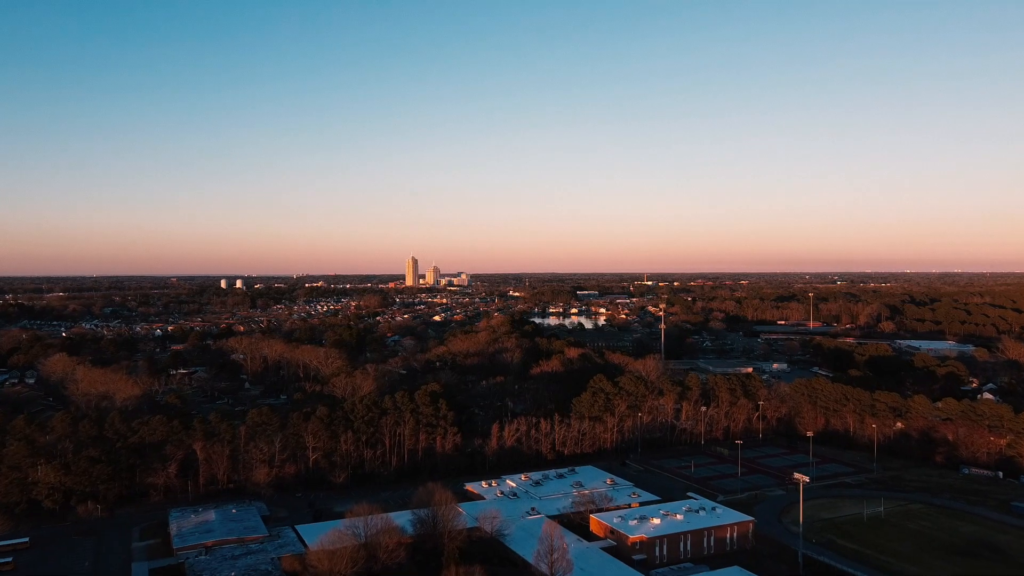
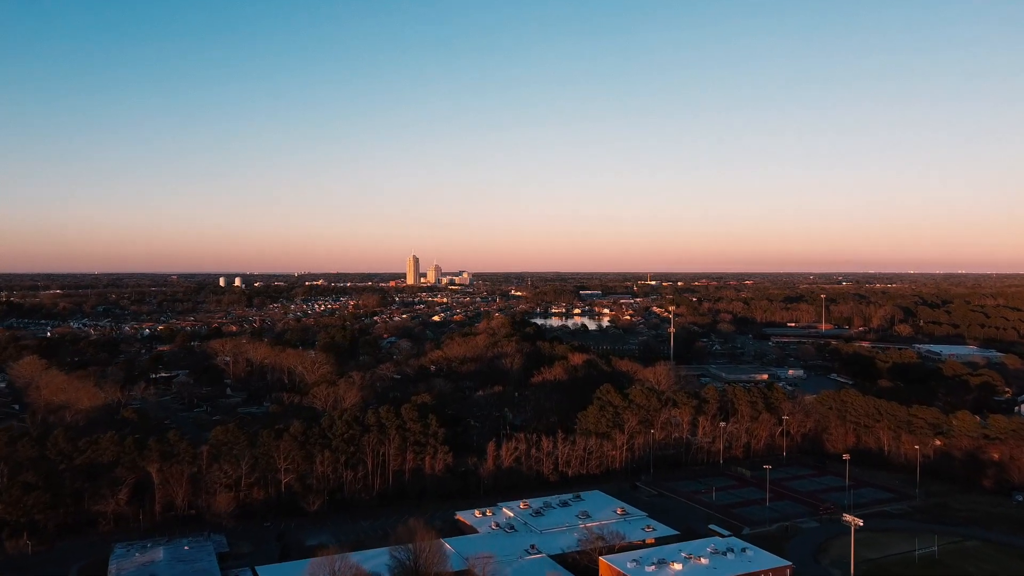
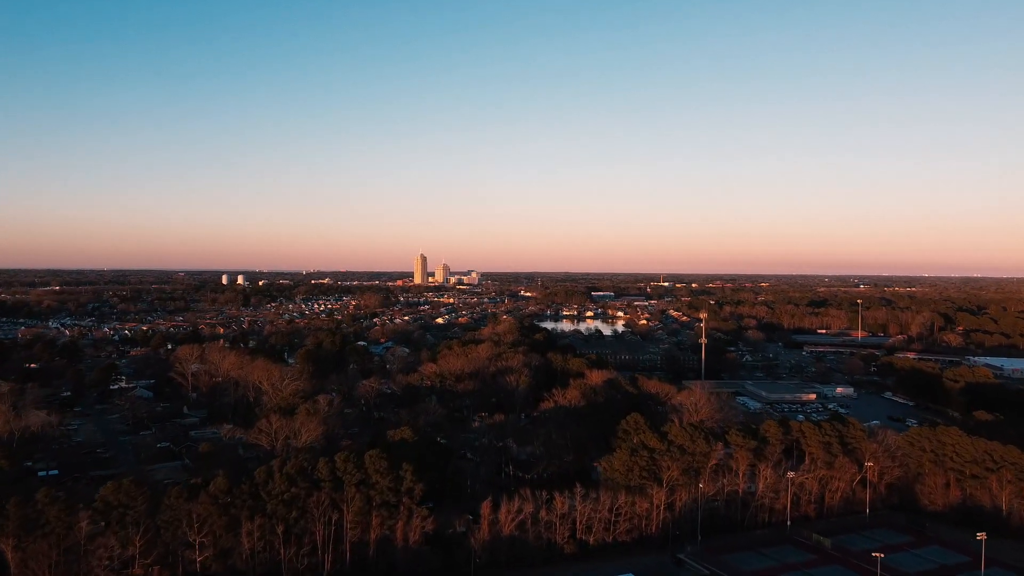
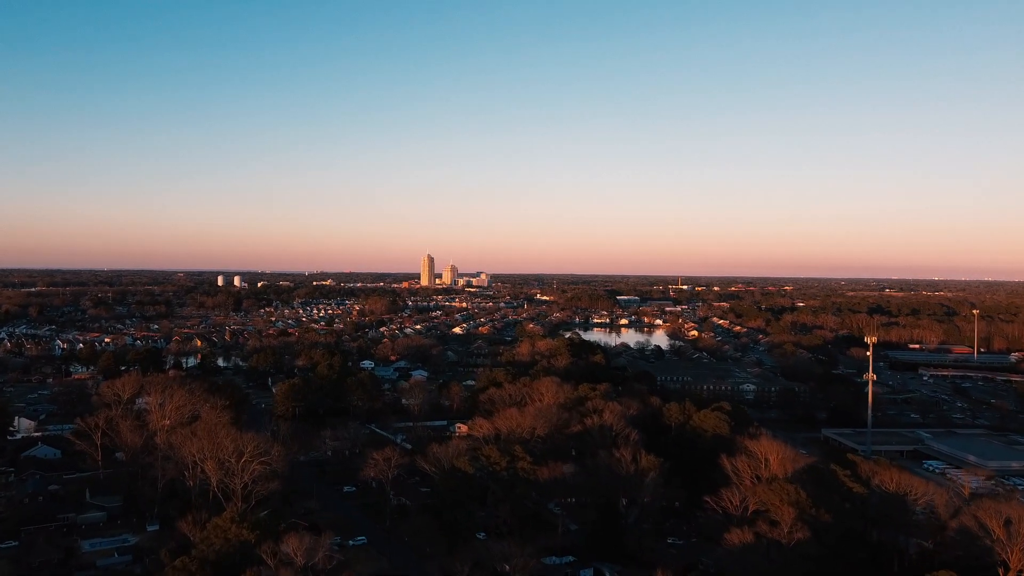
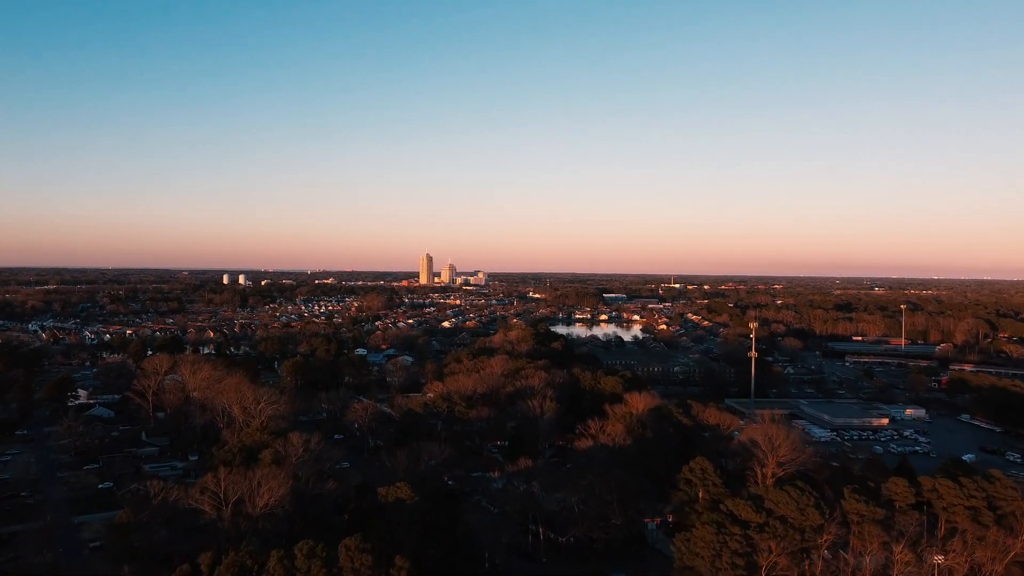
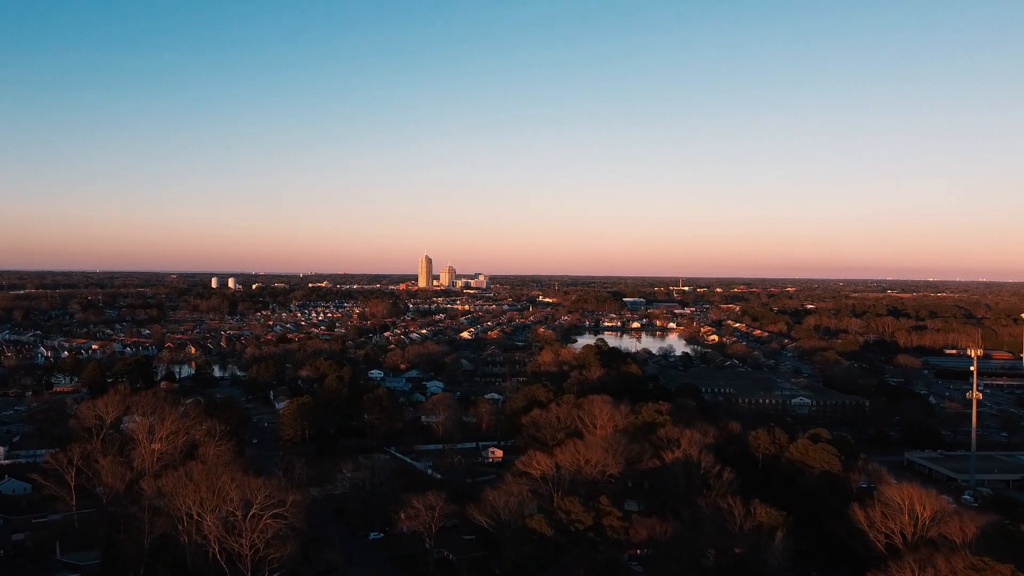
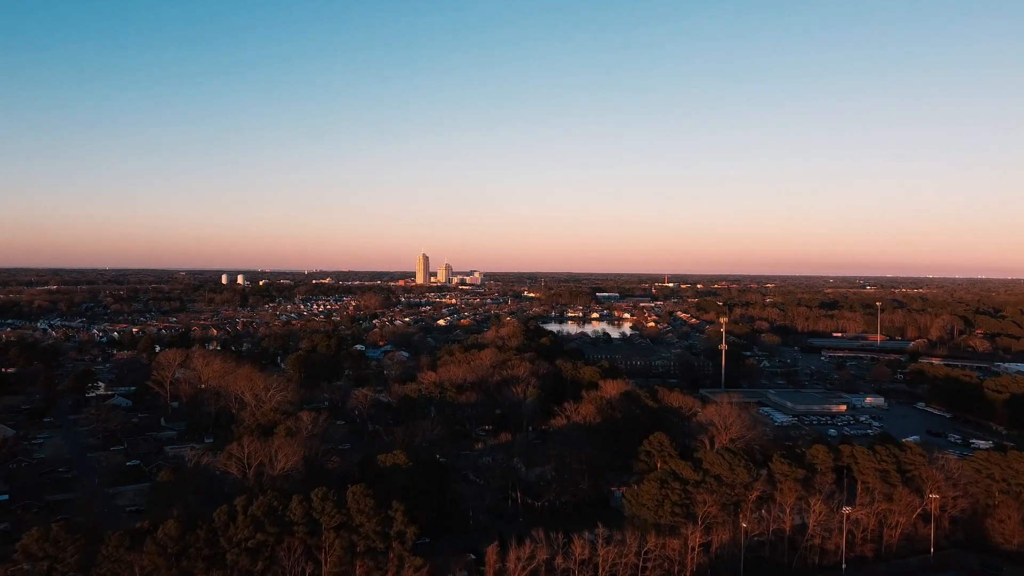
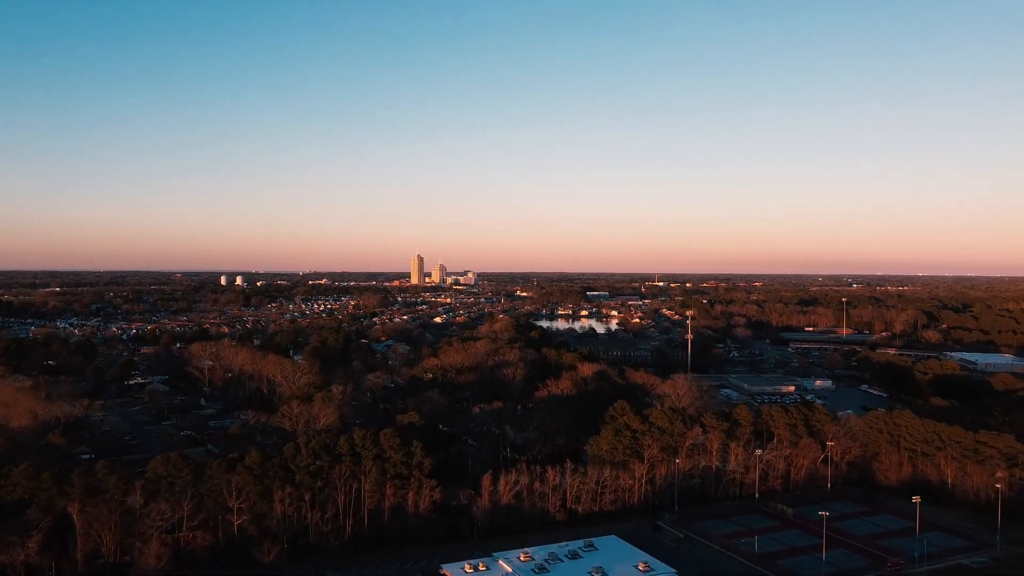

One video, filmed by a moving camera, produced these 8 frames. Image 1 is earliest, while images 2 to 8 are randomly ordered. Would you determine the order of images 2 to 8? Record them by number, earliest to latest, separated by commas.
2, 8, 3, 7, 5, 4, 6
